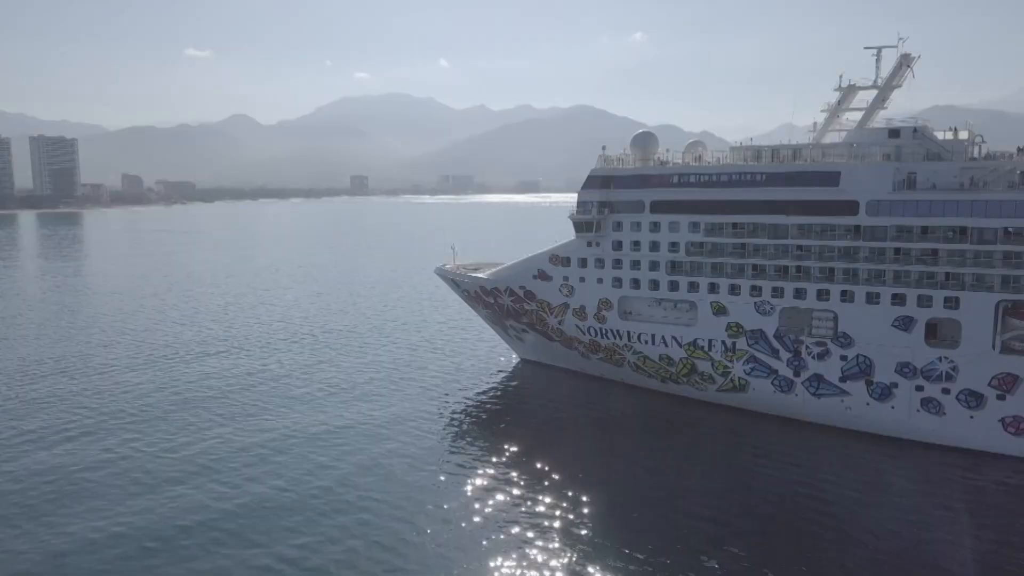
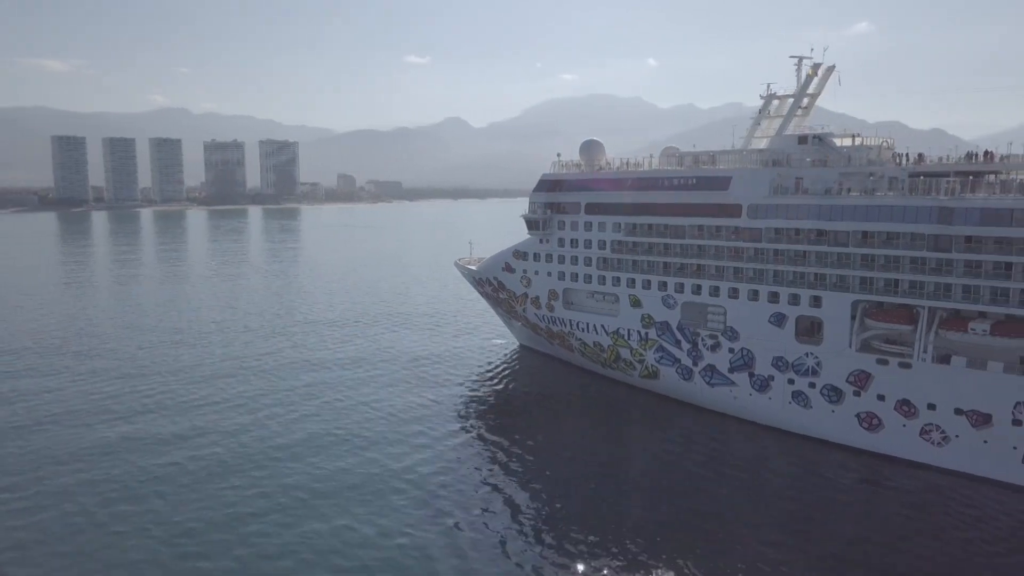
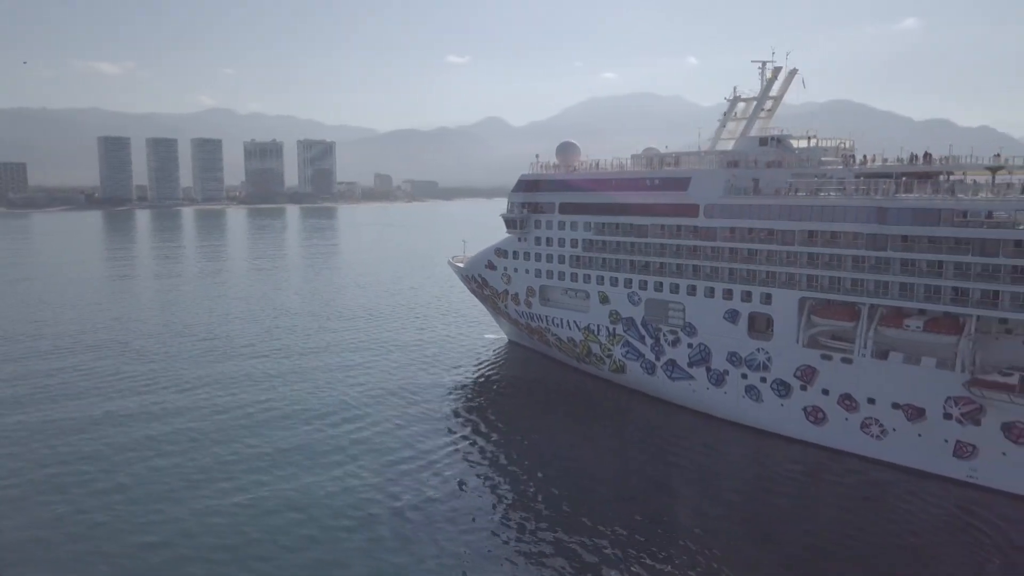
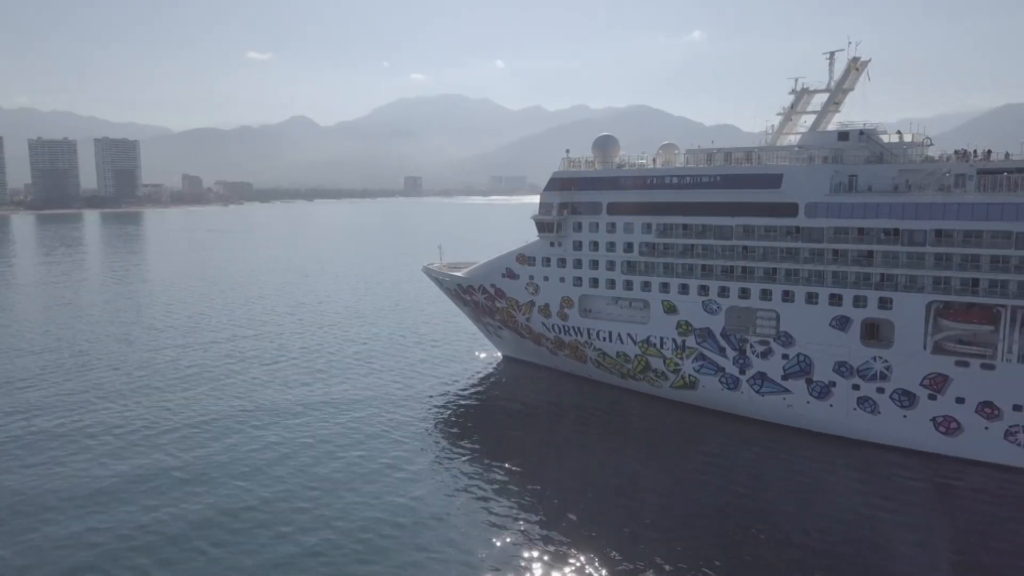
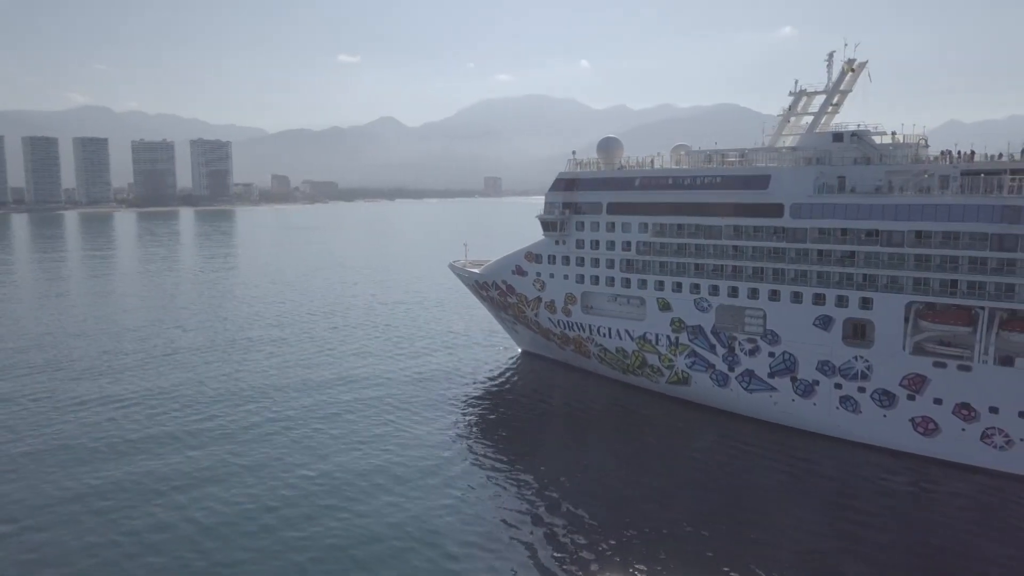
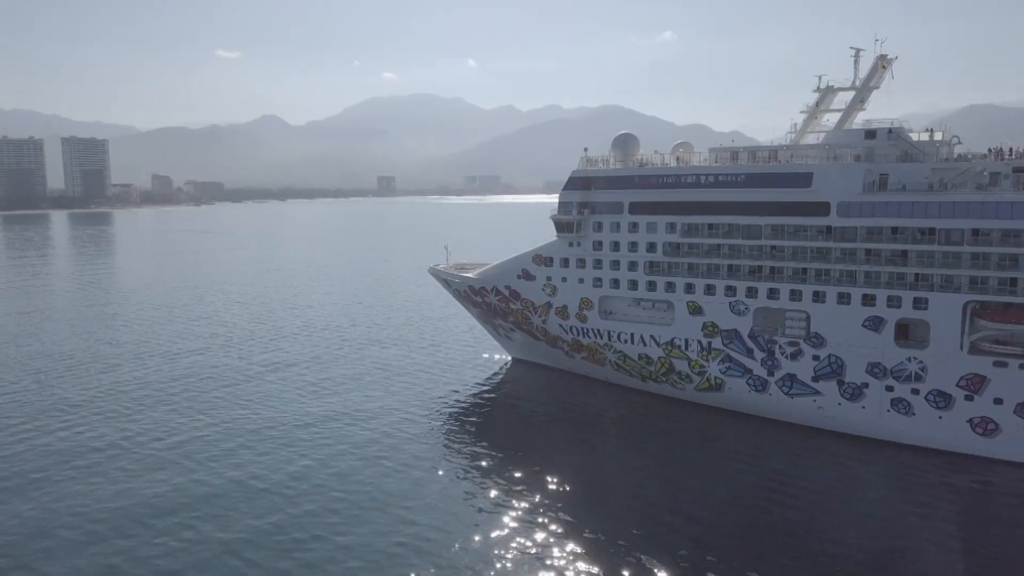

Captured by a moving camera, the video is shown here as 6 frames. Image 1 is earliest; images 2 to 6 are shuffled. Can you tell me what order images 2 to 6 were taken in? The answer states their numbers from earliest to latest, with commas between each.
6, 4, 5, 2, 3
